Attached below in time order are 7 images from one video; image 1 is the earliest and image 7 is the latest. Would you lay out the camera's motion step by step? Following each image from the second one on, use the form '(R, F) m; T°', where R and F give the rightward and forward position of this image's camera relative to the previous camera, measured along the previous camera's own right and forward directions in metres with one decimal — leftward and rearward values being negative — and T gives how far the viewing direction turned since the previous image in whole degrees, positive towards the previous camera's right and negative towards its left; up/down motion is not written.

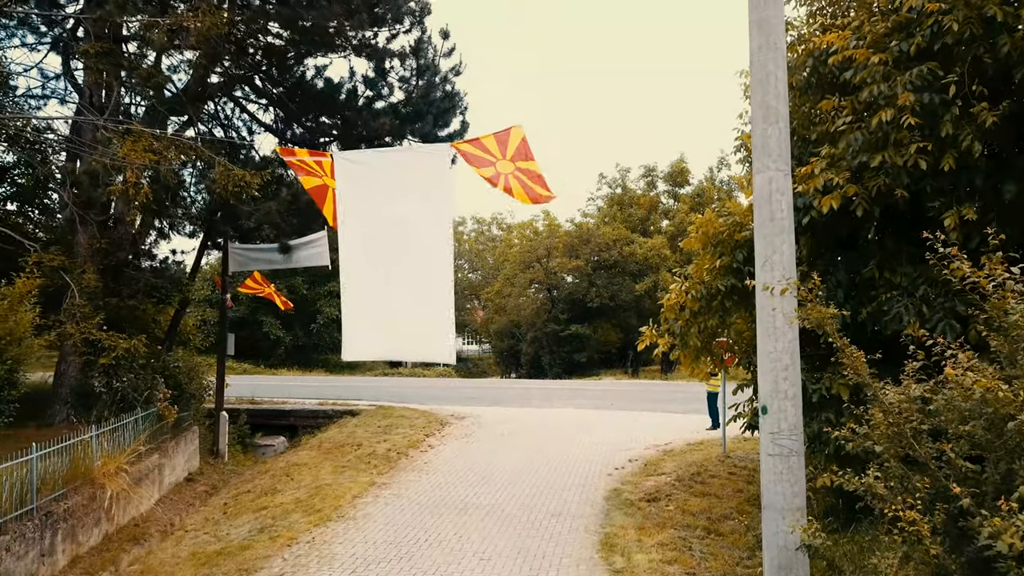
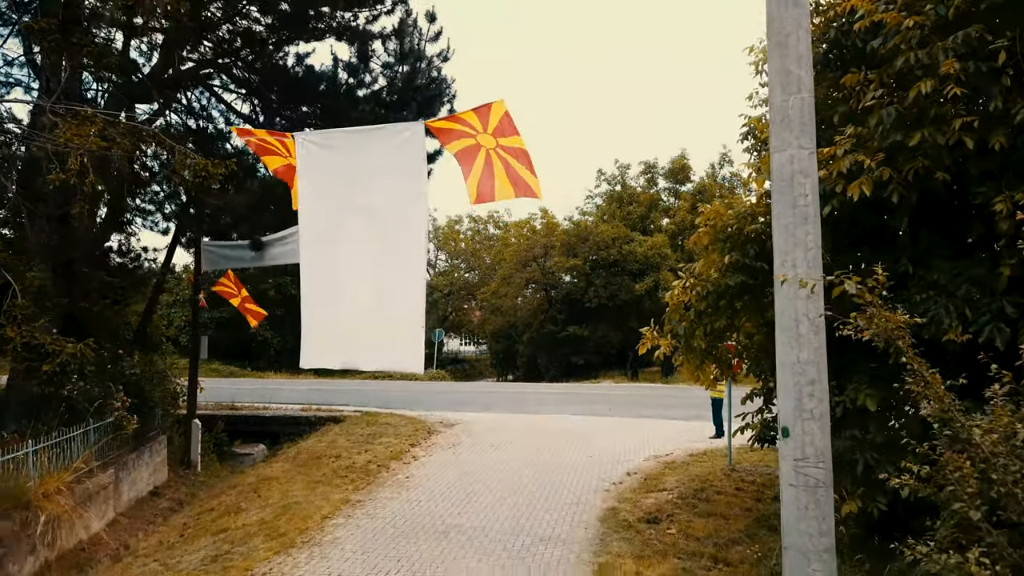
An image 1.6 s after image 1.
(+0.1, +0.7) m; 0°
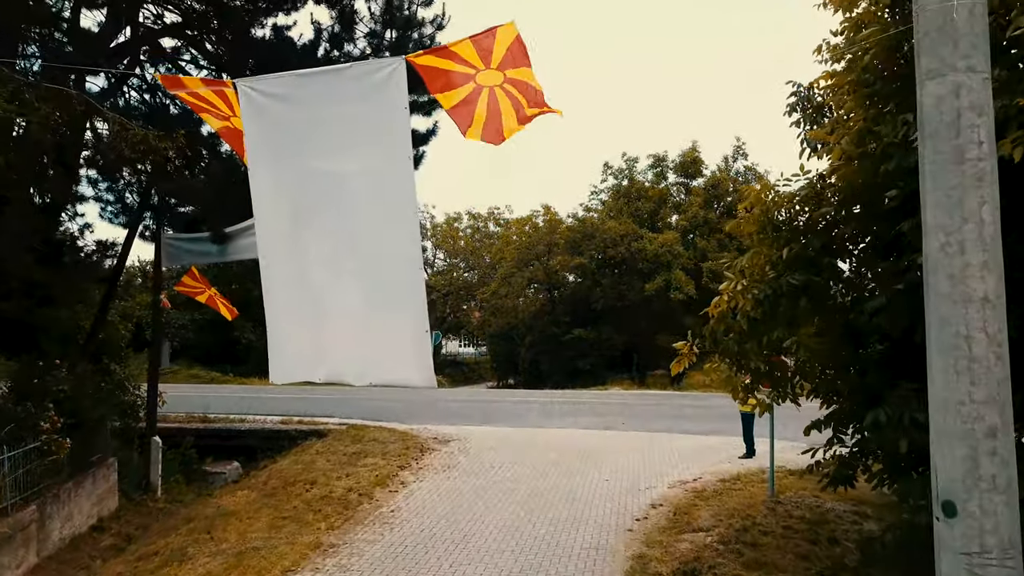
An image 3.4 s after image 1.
(0.0, +1.3) m; 0°
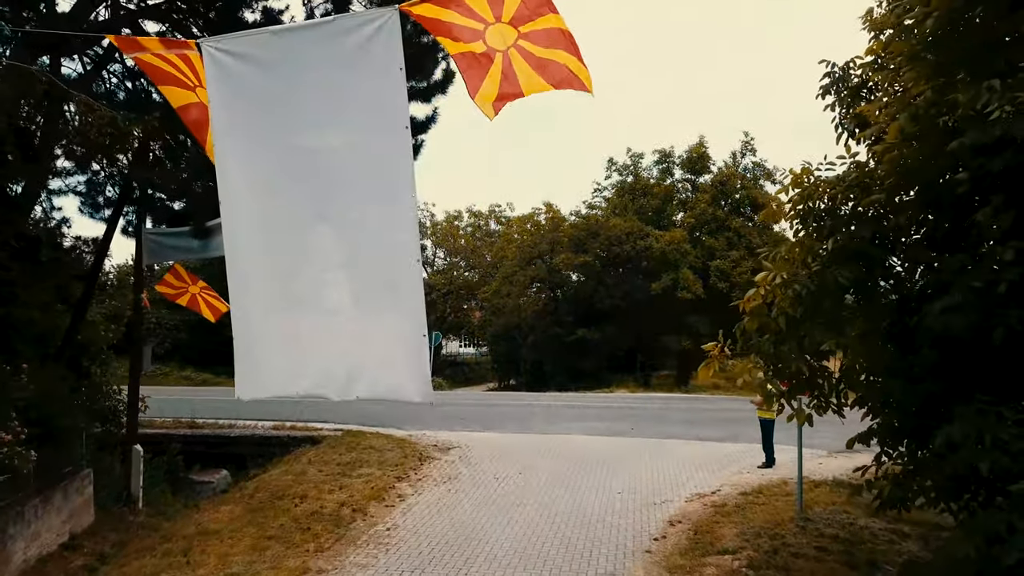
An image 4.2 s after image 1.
(-0.1, +0.6) m; 0°
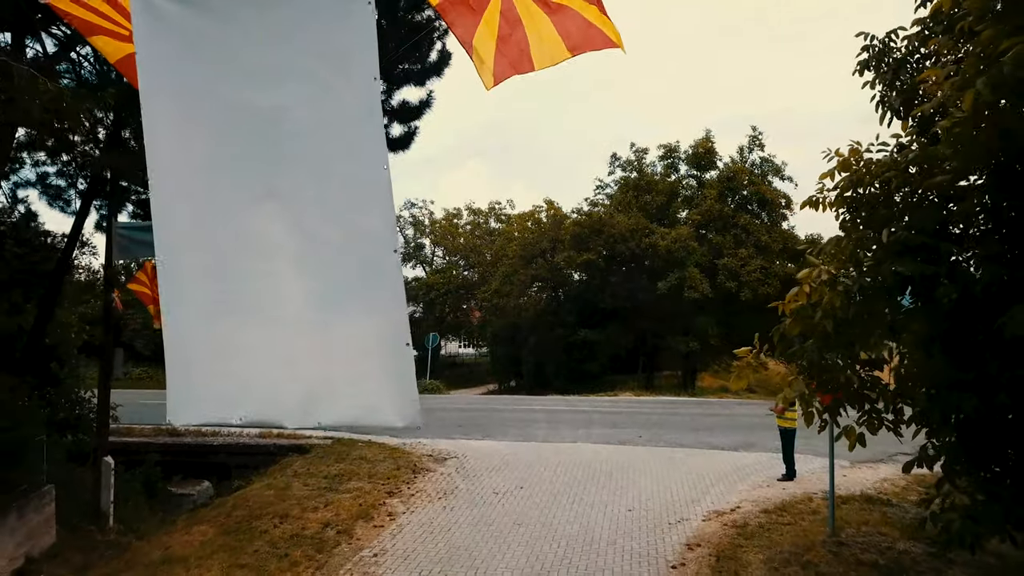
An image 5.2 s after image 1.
(0.0, +0.7) m; 0°
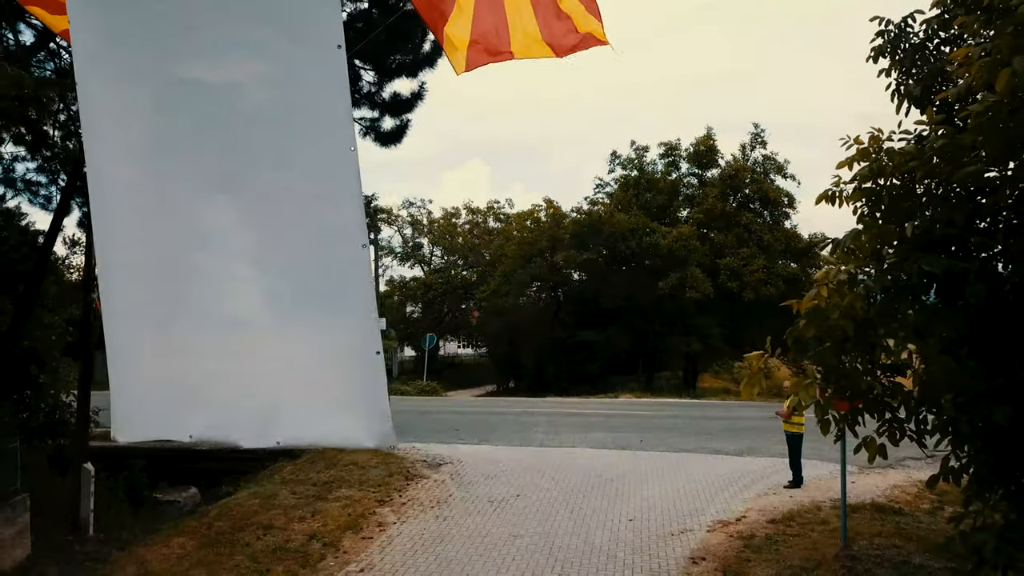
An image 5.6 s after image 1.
(0.0, +0.3) m; 0°
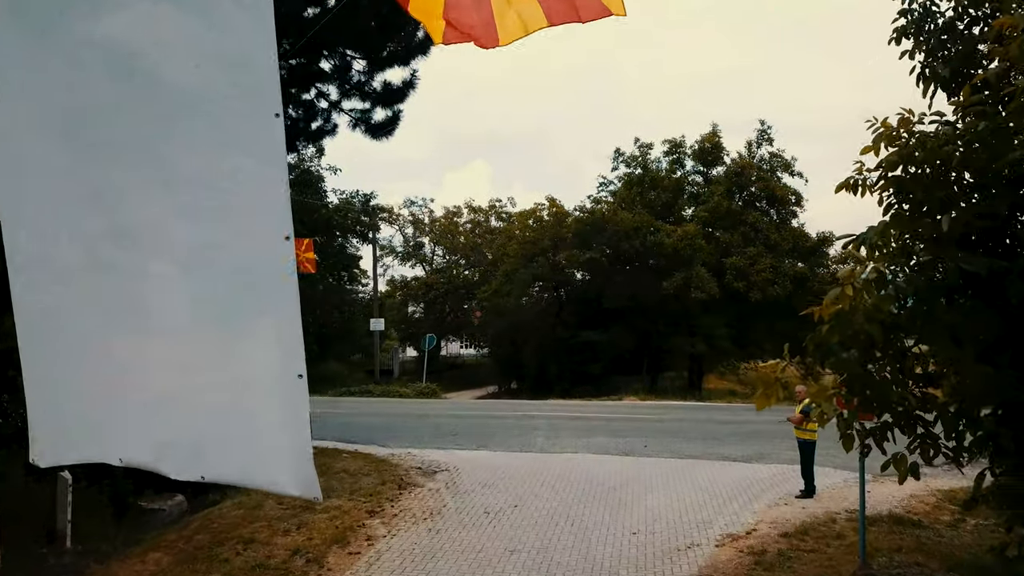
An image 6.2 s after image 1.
(+0.1, +0.4) m; 0°
